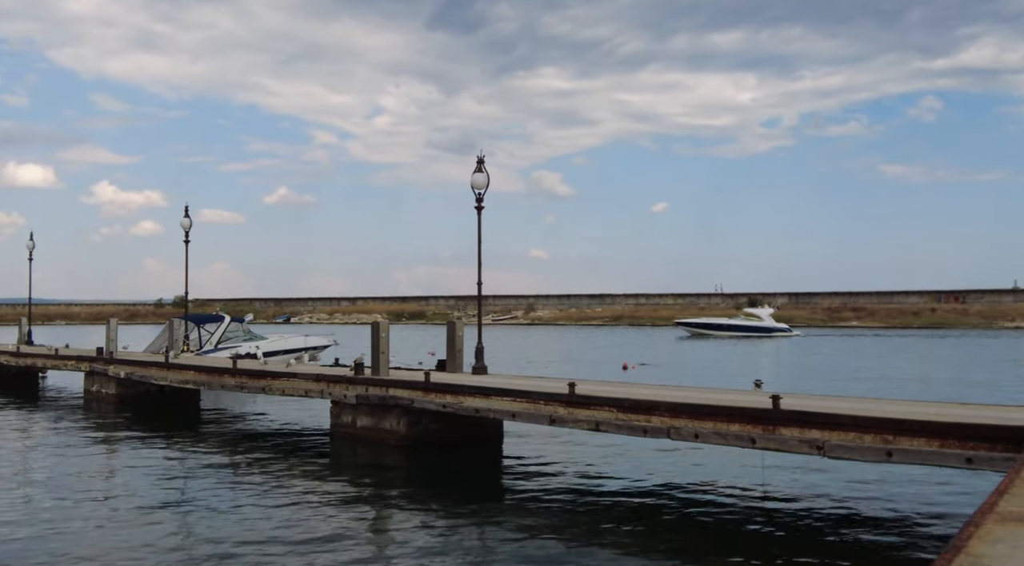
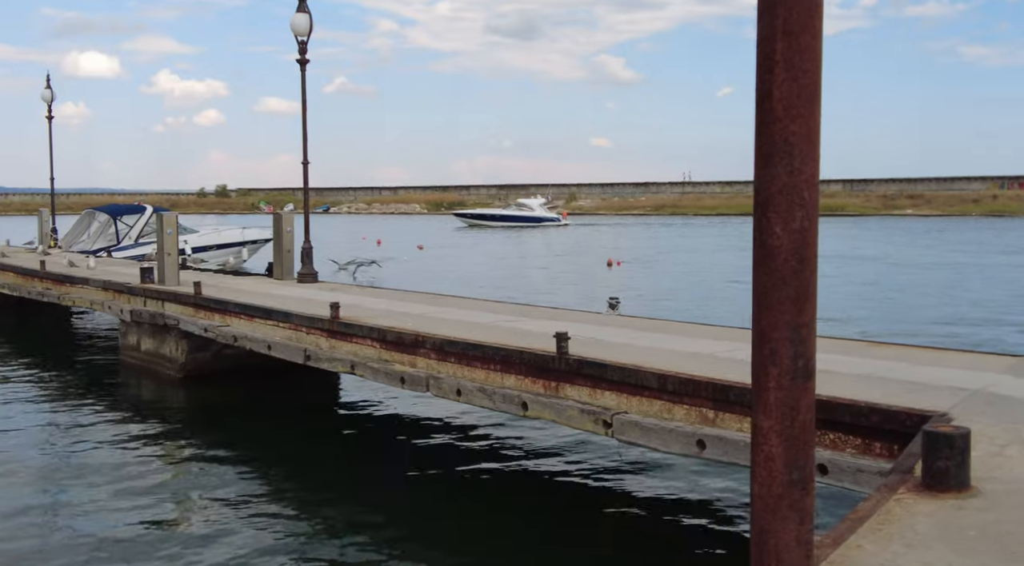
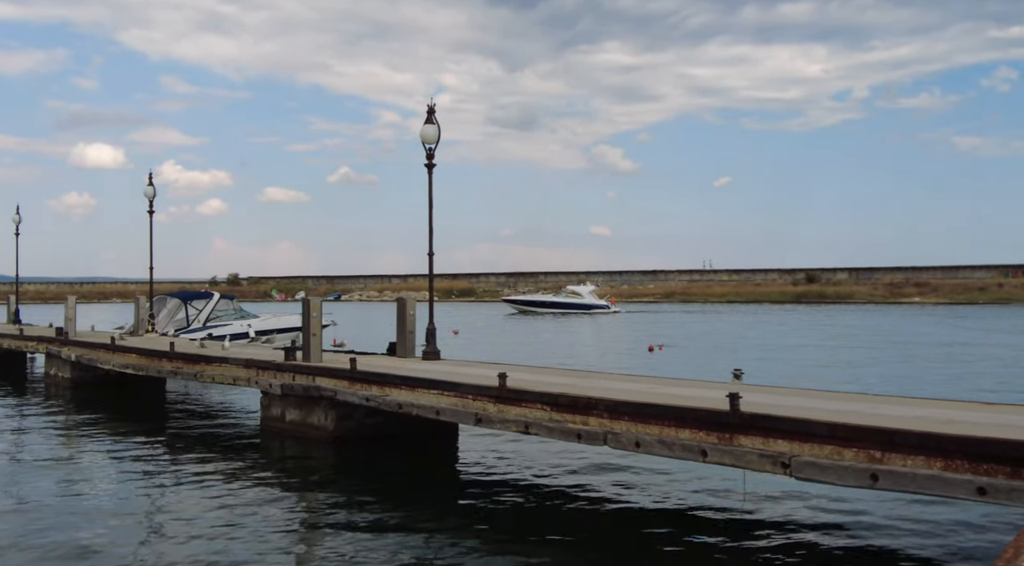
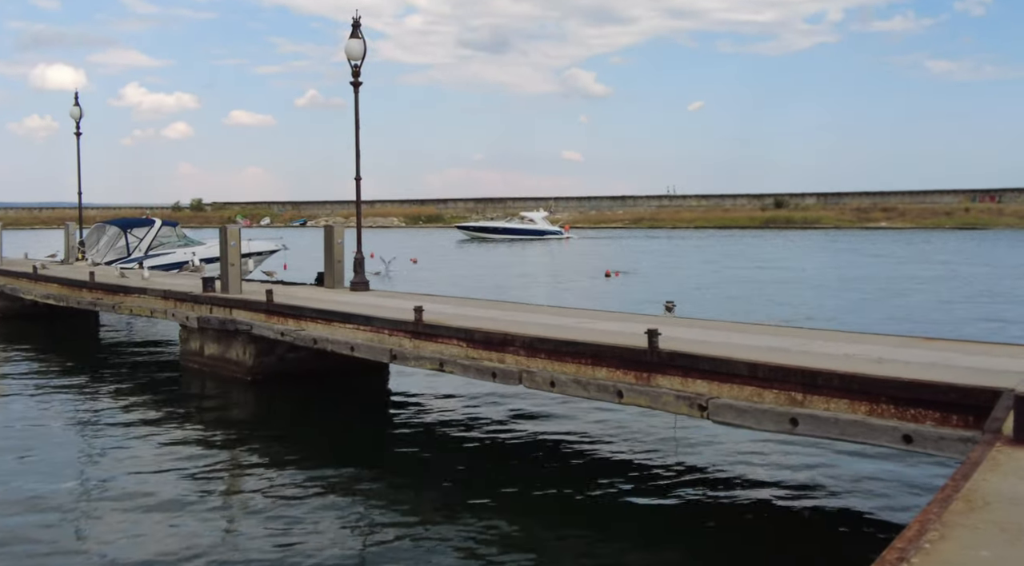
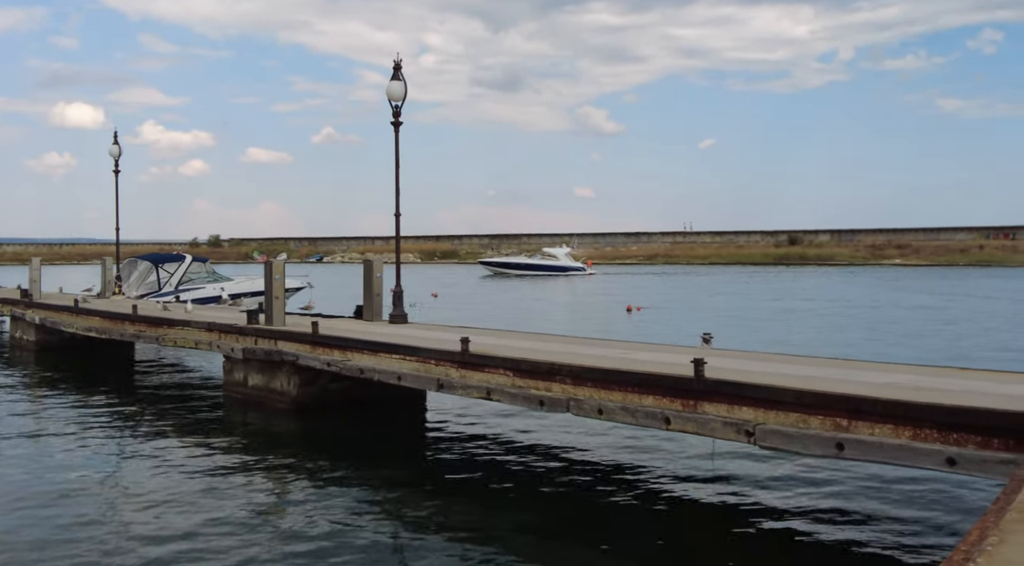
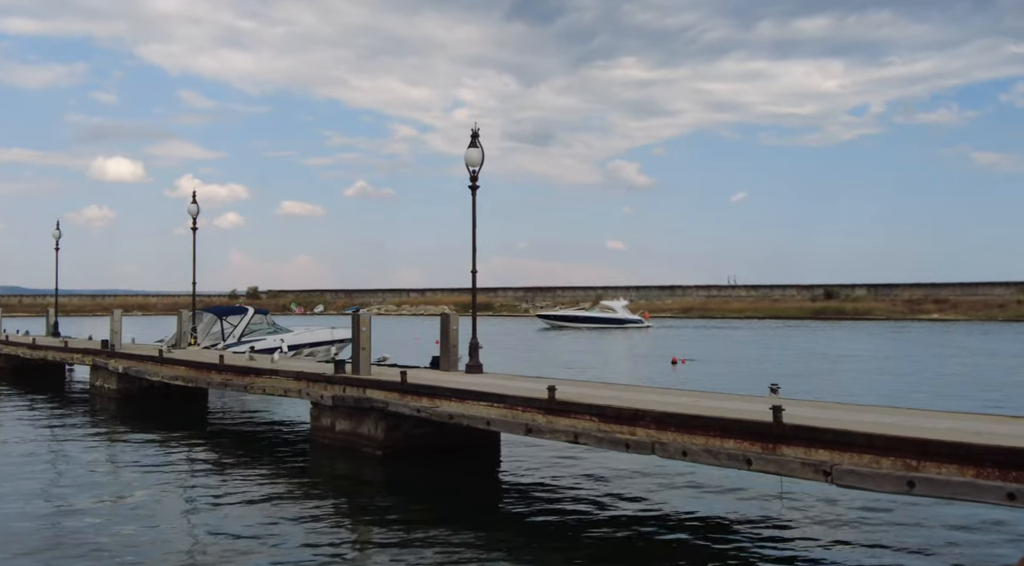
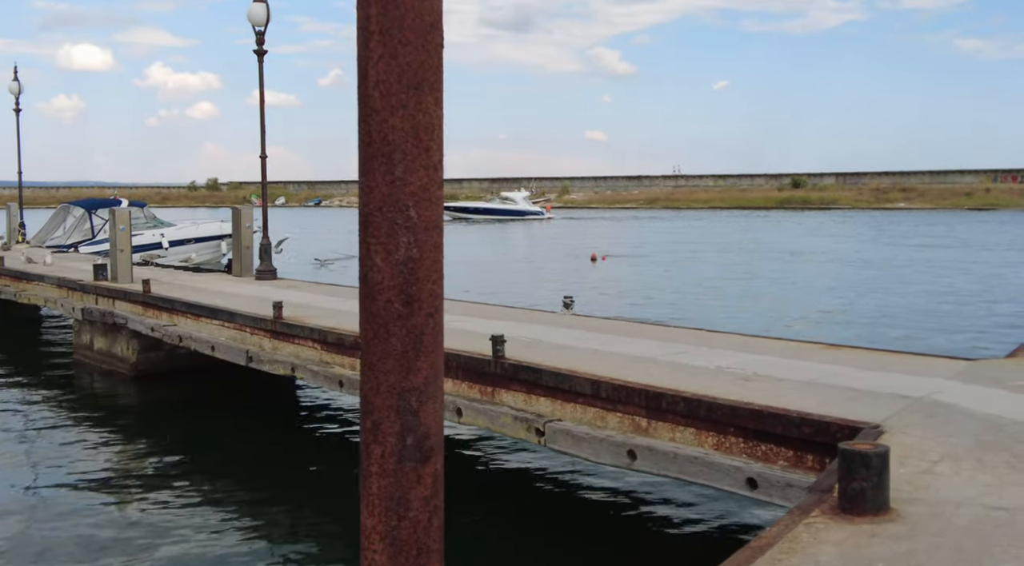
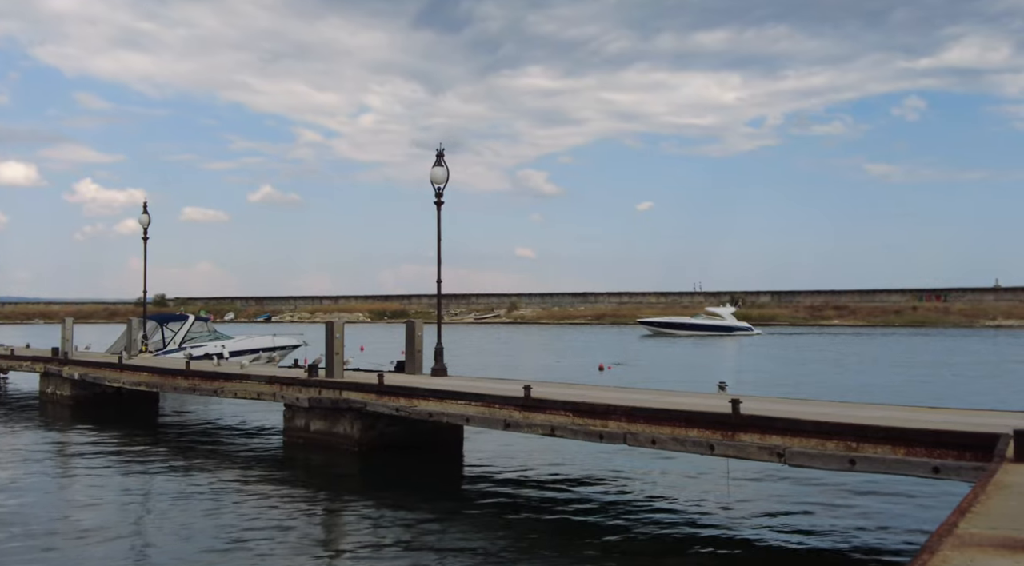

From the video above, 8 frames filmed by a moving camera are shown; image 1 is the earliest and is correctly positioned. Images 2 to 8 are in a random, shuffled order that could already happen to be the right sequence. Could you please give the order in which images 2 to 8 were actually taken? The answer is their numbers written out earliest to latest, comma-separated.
8, 6, 3, 5, 4, 2, 7
